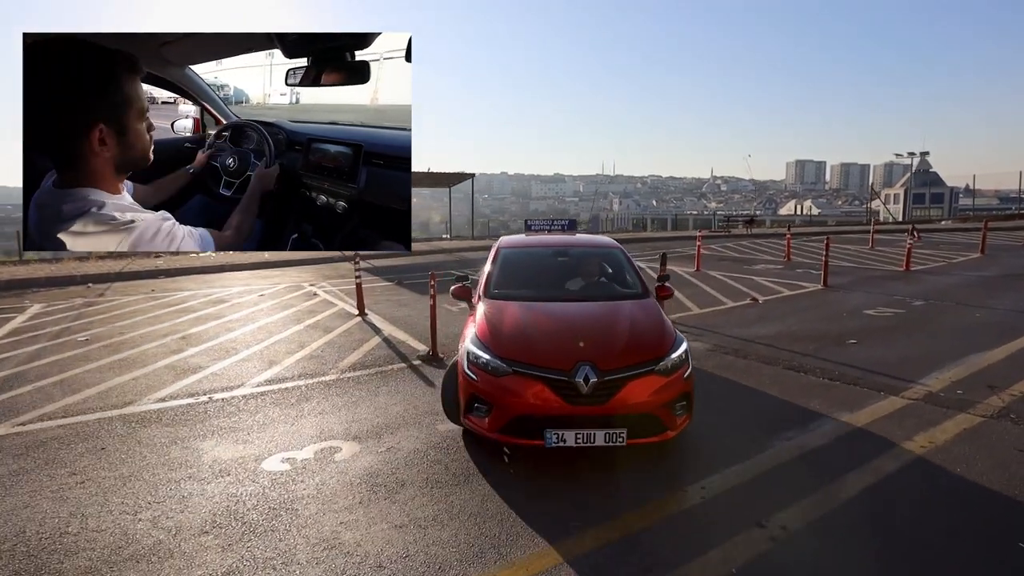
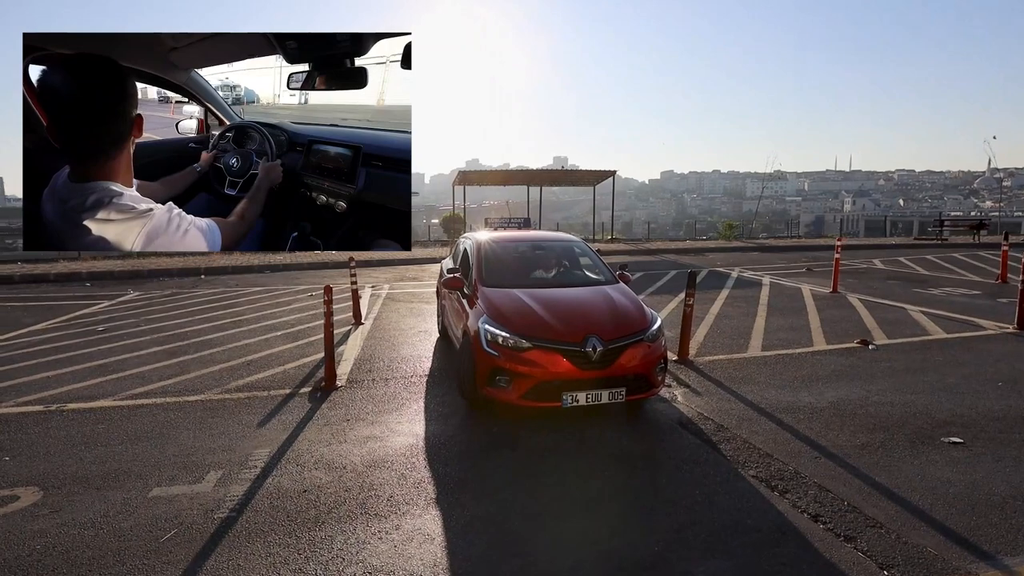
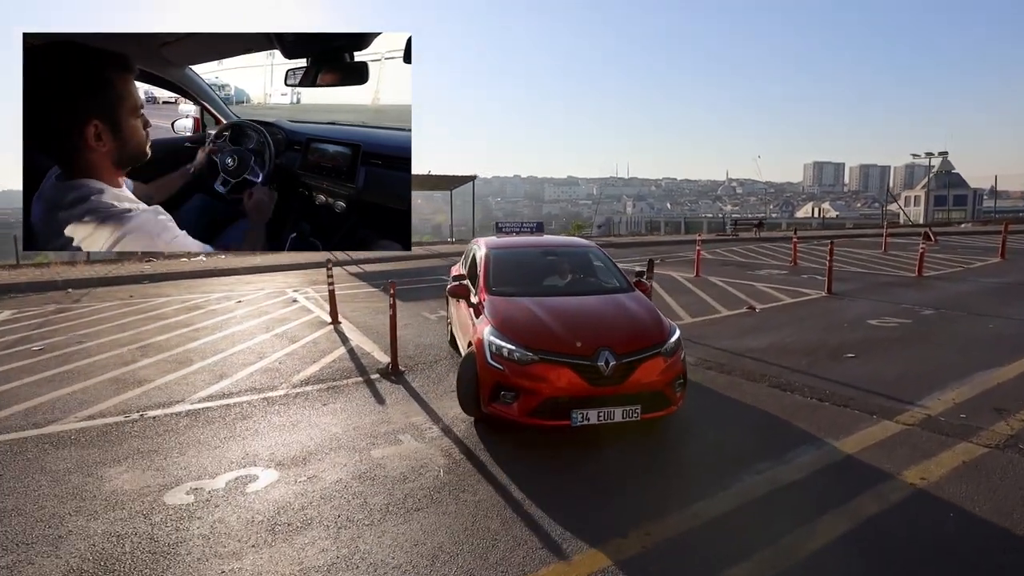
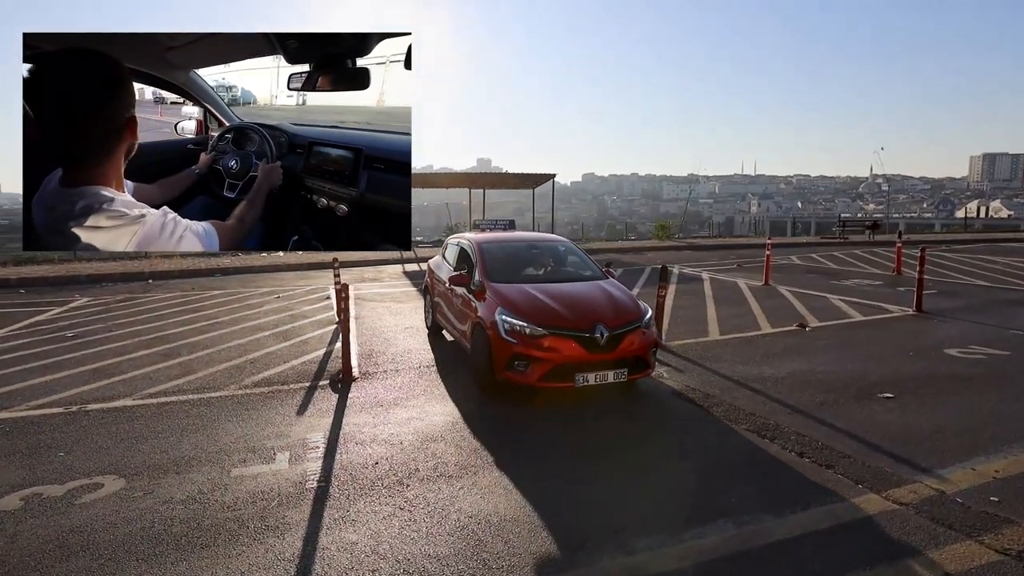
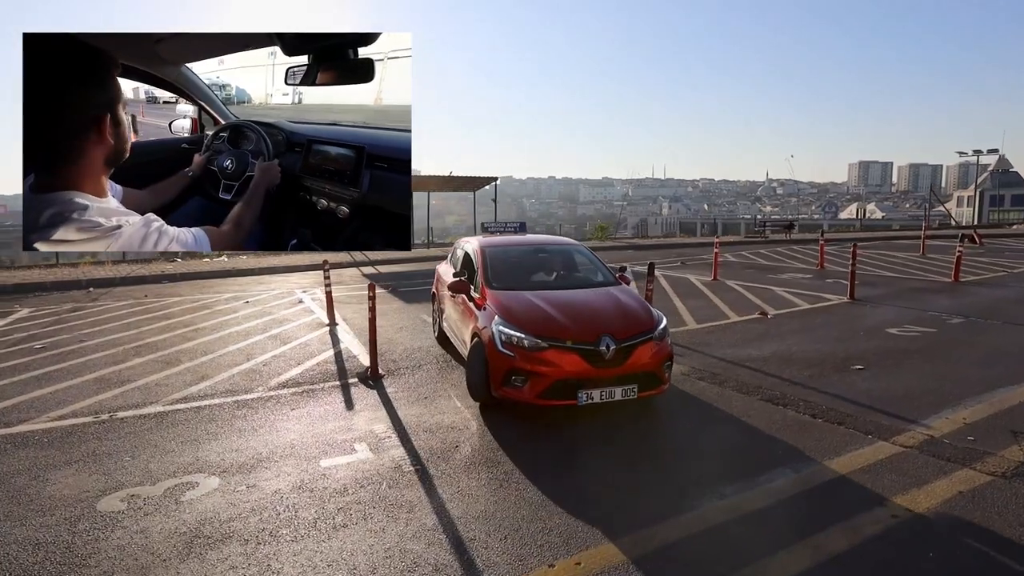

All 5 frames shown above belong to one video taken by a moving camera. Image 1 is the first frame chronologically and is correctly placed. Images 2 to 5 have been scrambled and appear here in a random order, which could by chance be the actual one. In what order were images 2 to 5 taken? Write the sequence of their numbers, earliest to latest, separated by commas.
3, 5, 4, 2
